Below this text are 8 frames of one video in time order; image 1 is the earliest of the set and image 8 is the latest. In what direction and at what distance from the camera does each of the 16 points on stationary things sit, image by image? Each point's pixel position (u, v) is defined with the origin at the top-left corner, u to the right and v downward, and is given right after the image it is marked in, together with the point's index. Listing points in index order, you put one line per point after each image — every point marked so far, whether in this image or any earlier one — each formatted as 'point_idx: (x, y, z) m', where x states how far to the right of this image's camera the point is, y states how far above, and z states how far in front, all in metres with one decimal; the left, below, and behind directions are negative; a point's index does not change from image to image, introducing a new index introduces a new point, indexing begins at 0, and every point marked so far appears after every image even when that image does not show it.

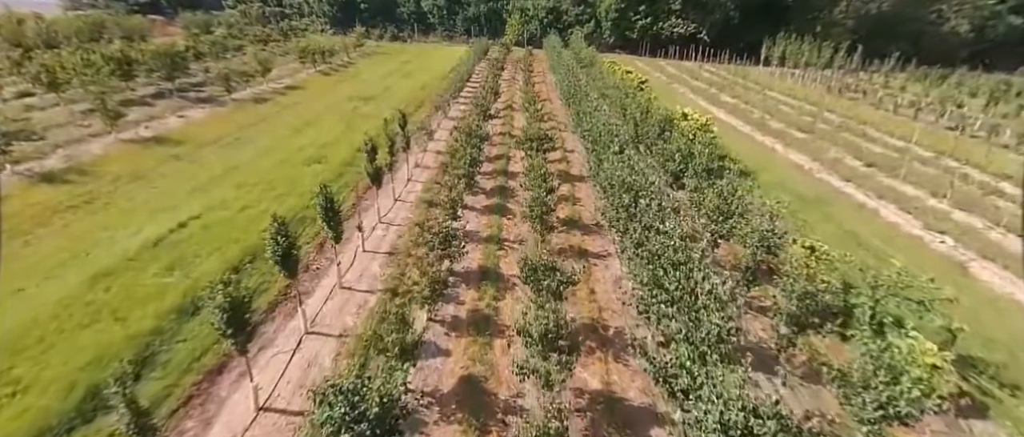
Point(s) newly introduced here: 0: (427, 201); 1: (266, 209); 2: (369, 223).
0: (-3.6, +0.7, +19.2) m
1: (-8.9, +0.3, +16.4) m
2: (-5.3, -0.2, +16.7) m
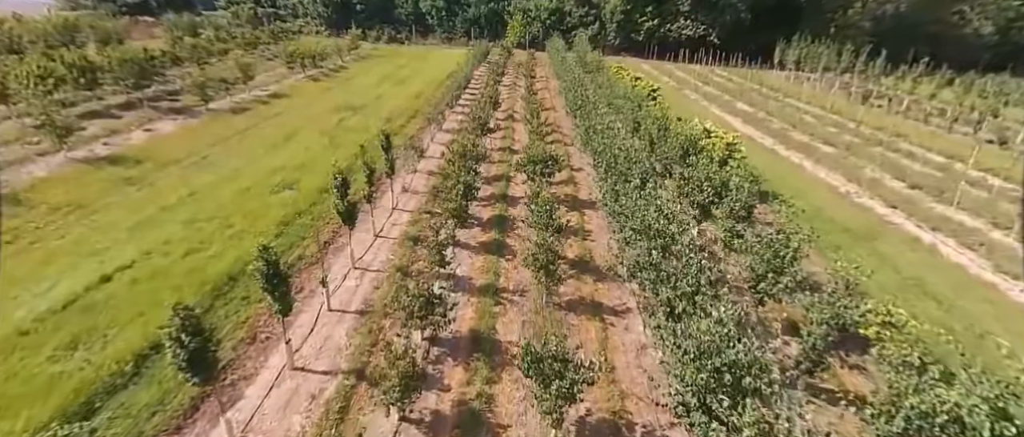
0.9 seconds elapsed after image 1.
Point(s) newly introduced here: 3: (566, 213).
0: (-3.6, -0.7, +16.5) m
1: (-9.0, -1.1, +13.7) m
2: (-5.3, -1.6, +14.0) m
3: (+2.3, +0.2, +19.5) m
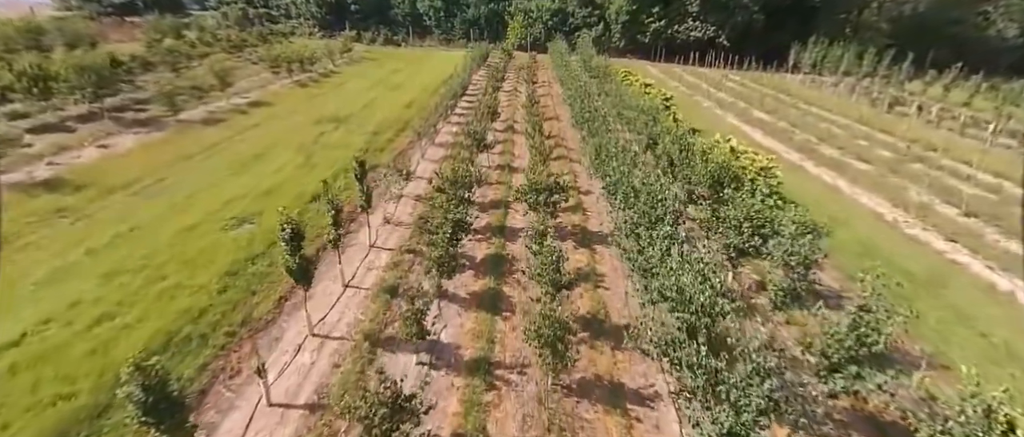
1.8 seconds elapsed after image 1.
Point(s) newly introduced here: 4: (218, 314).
0: (-3.6, -2.0, +13.6) m
1: (-9.0, -2.4, +10.9) m
2: (-5.4, -3.0, +11.1) m
3: (+2.2, -1.2, +16.7) m
4: (-7.4, -2.4, +11.4) m
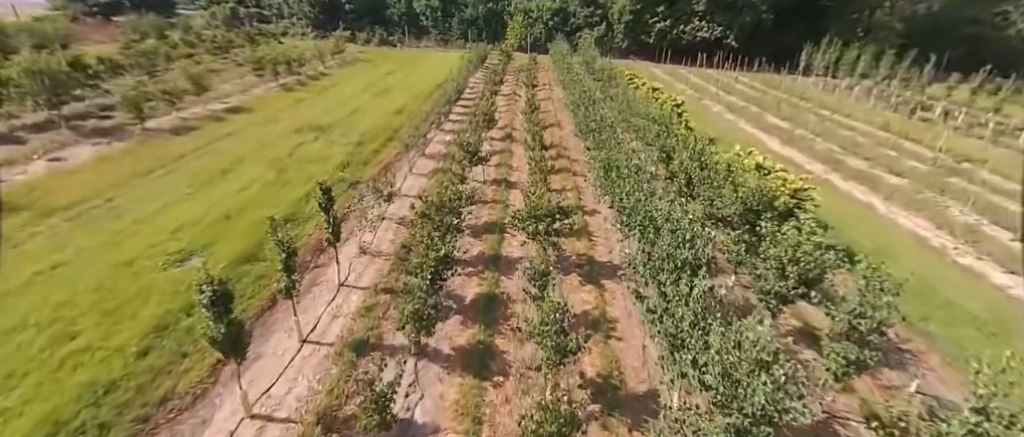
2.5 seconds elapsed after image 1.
0: (-3.8, -3.0, +11.2) m
1: (-9.2, -3.4, +8.5) m
2: (-5.5, -3.9, +8.8) m
3: (+2.1, -2.2, +14.3) m
4: (-7.5, -3.4, +9.0) m
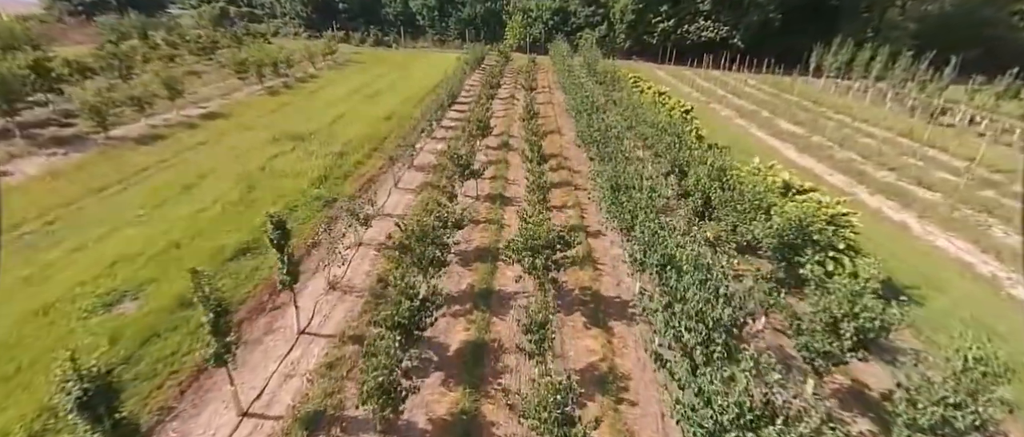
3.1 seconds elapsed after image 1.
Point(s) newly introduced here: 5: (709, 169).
0: (-4.0, -3.9, +9.1) m
1: (-9.4, -4.3, +6.4) m
2: (-5.7, -4.8, +6.7) m
3: (+1.9, -3.0, +12.2) m
4: (-7.7, -4.3, +6.9) m
5: (+6.9, +1.7, +15.8) m
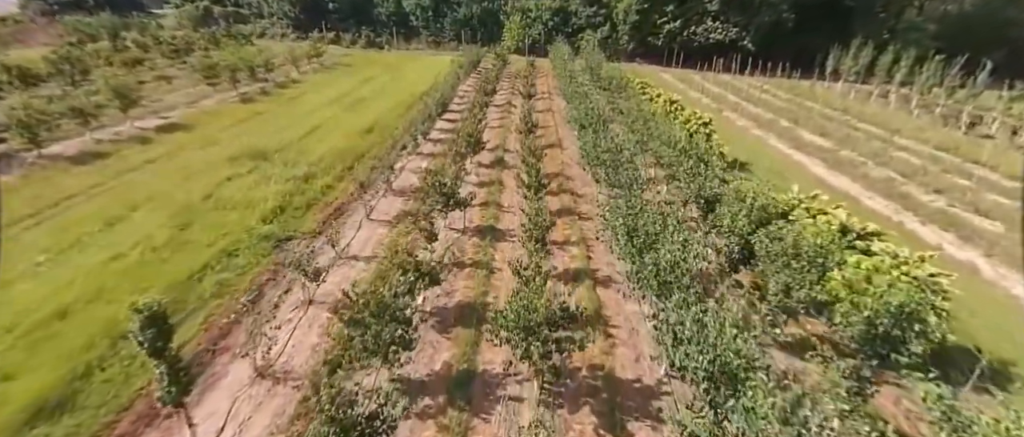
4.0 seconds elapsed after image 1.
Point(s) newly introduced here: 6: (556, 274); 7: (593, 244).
0: (-4.3, -5.3, +6.0) m
1: (-9.7, -5.7, +3.2) m
2: (-6.0, -6.2, +3.5) m
3: (+1.6, -4.5, +9.0) m
4: (-8.0, -5.7, +3.8) m
5: (+6.6, +0.2, +12.7) m
6: (+1.4, -1.8, +14.8) m
7: (+3.0, -0.9, +16.6) m
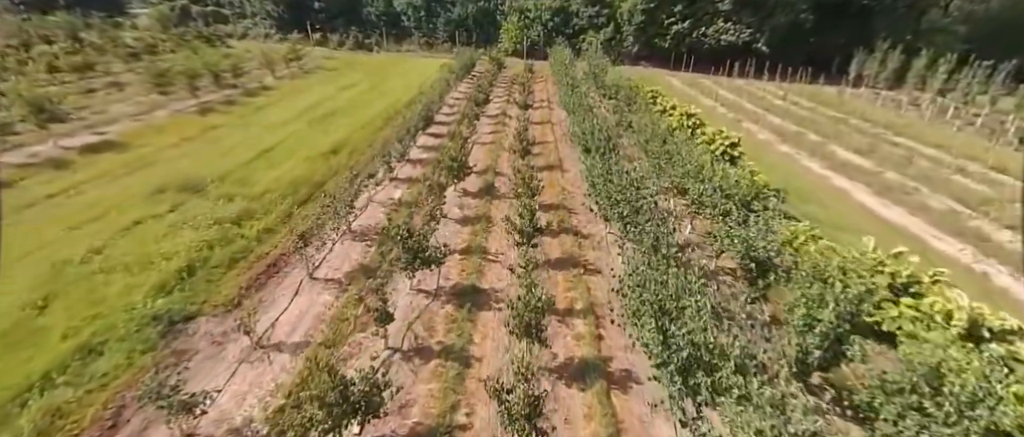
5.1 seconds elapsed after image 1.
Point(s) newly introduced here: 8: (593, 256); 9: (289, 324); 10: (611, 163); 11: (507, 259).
0: (-4.7, -7.0, +2.0) m
1: (-10.1, -7.4, -0.8) m
2: (-6.4, -7.9, -0.5) m
3: (+1.2, -6.2, +5.0) m
4: (-8.4, -7.4, -0.2) m
5: (+6.2, -1.5, +8.7) m
6: (+1.0, -3.5, +10.8) m
7: (+2.5, -2.7, +12.6) m
8: (+2.8, -1.3, +15.5) m
9: (-5.5, -2.6, +11.2) m
10: (+3.8, +2.2, +18.0) m
11: (-0.2, -1.4, +15.1) m
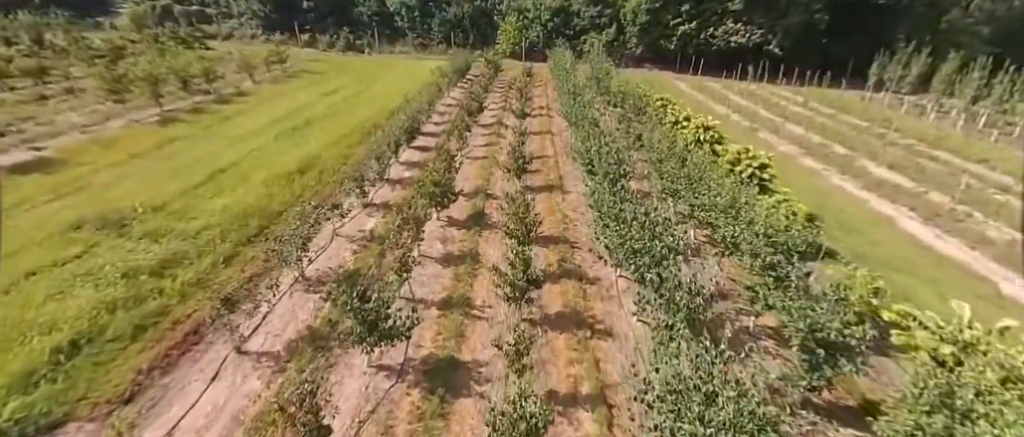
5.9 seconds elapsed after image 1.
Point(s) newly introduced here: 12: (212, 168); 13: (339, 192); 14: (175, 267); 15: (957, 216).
0: (-5.0, -8.3, -1.0) m
1: (-10.4, -8.7, -3.7) m
2: (-6.8, -9.2, -3.5) m
3: (+0.9, -7.5, +2.0) m
4: (-8.8, -8.6, -3.2) m
5: (+5.9, -2.8, +5.7) m
6: (+0.7, -4.8, +7.8) m
7: (+2.2, -4.0, +9.6) m
8: (+2.5, -2.6, +12.6) m
9: (-5.8, -3.9, +8.2) m
10: (+3.5, +0.9, +15.0) m
11: (-0.5, -2.7, +12.2) m
12: (-12.9, +2.1, +19.2) m
13: (-6.7, +1.0, +17.1) m
14: (-9.1, -1.4, +12.2) m
15: (+19.3, +0.1, +19.5) m
